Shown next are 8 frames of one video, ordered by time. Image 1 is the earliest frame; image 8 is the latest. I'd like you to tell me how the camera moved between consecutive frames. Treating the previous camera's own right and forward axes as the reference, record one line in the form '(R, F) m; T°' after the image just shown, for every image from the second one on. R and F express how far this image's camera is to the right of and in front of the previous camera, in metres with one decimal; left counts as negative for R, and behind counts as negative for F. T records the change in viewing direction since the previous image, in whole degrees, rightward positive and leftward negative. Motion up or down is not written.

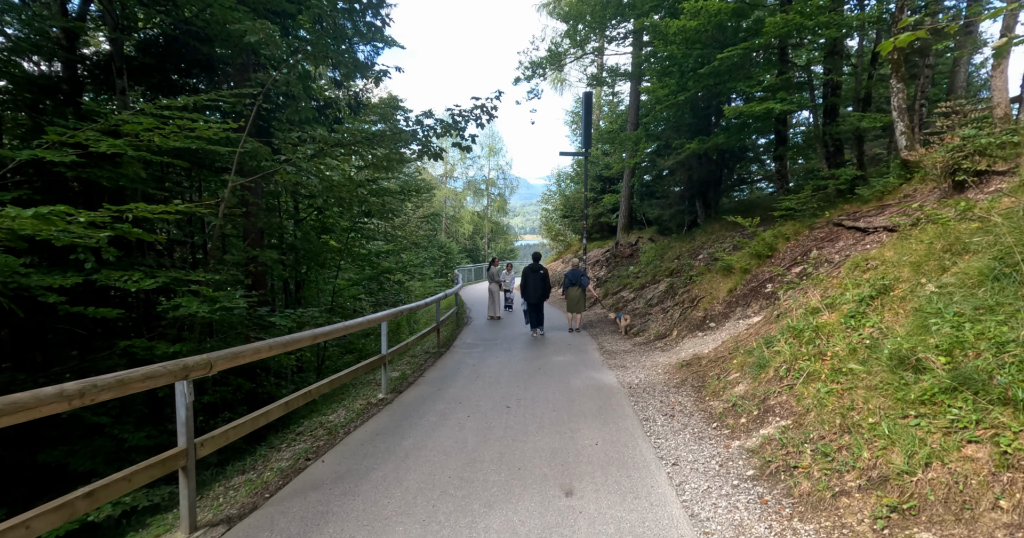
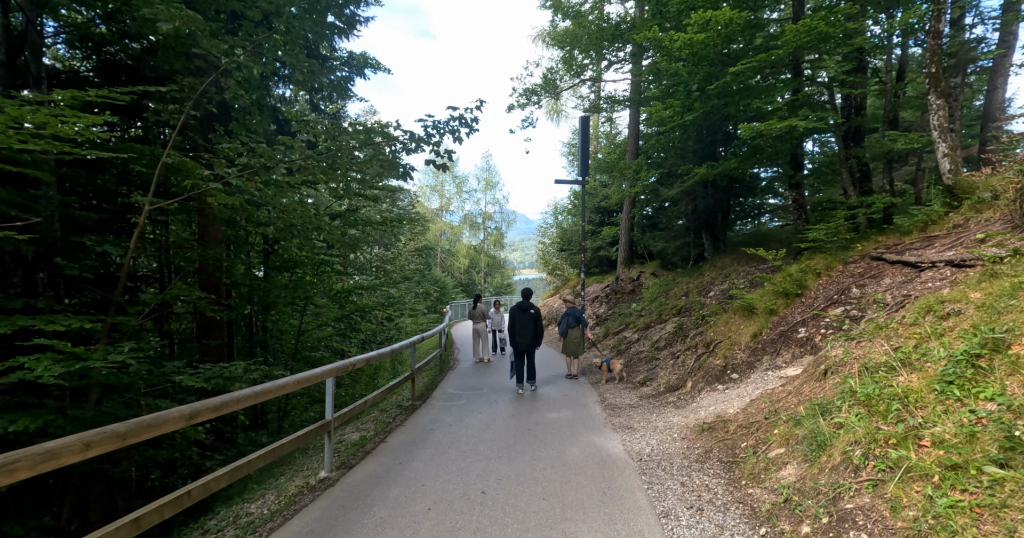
(+0.2, +1.2) m; 0°
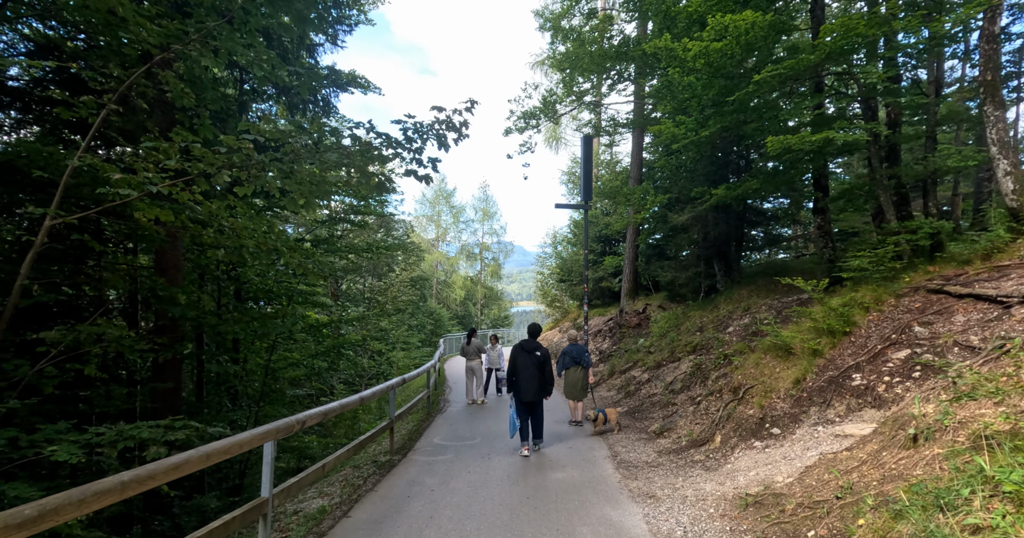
(0.0, +1.0) m; 0°
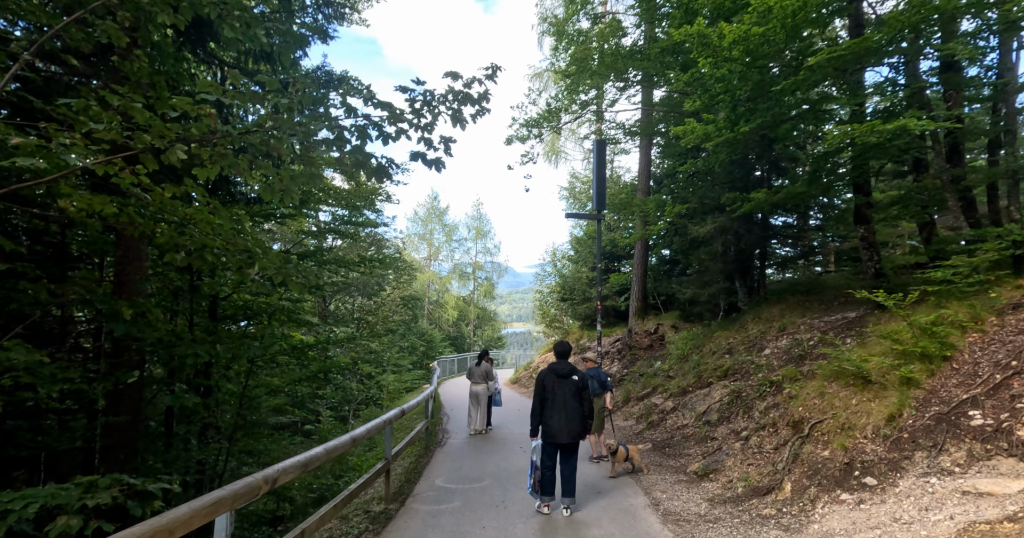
(-0.3, +1.1) m; +1°
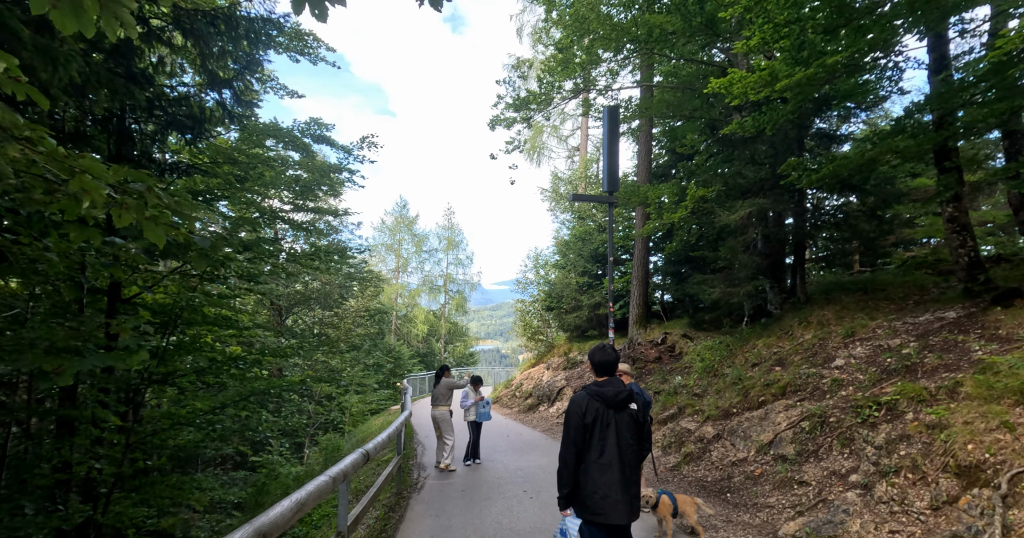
(-0.4, +2.1) m; +3°
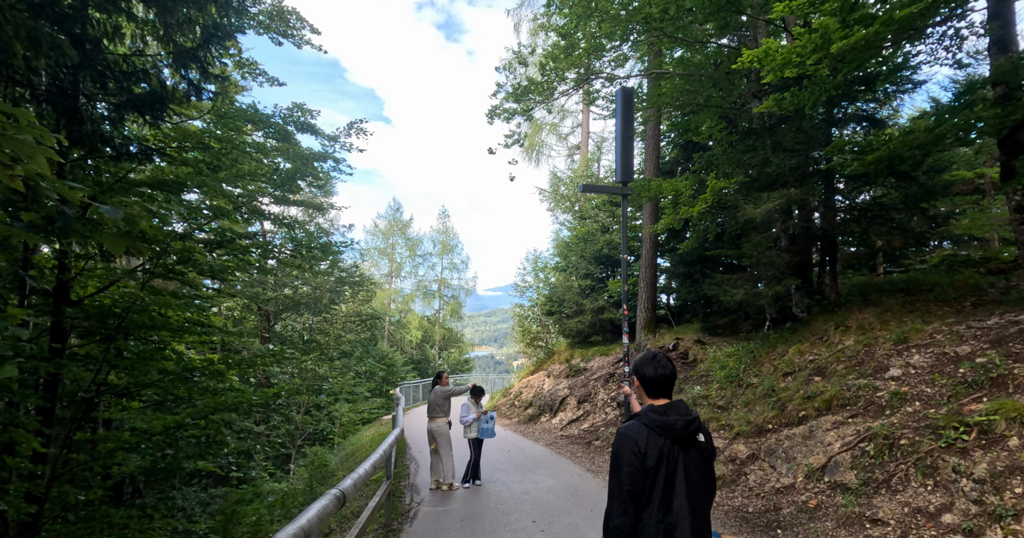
(-0.1, +0.9) m; +1°
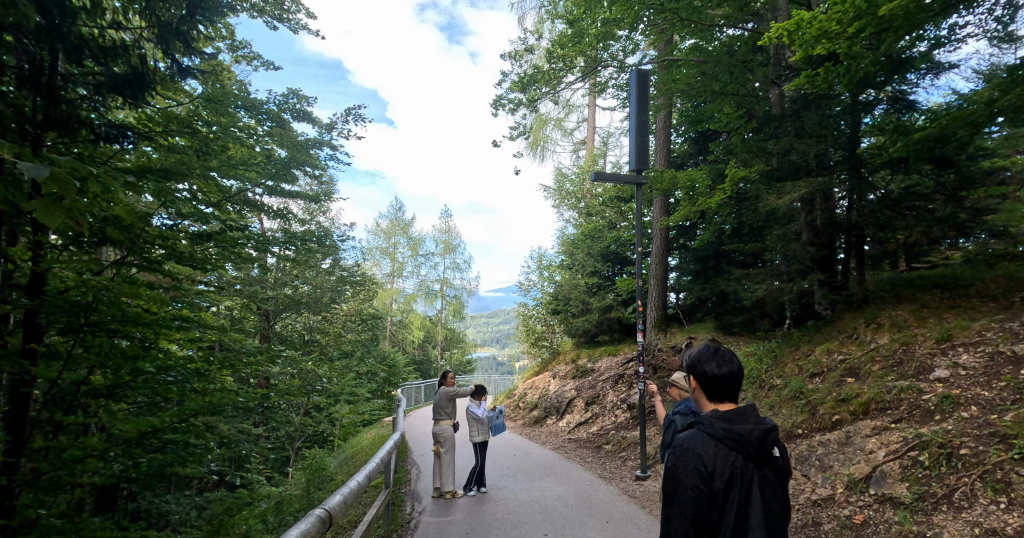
(-0.1, +0.5) m; 0°
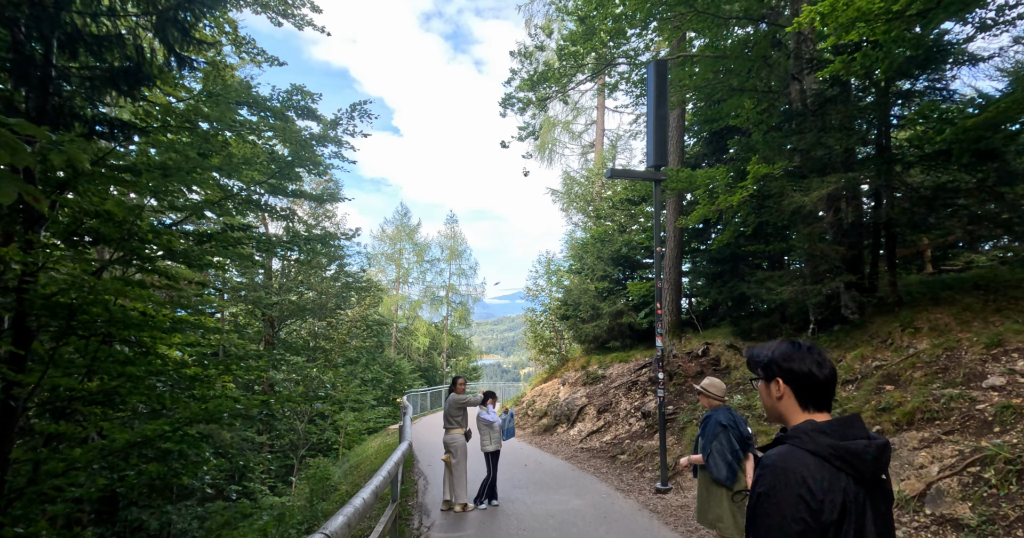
(-0.1, +0.4) m; -1°
